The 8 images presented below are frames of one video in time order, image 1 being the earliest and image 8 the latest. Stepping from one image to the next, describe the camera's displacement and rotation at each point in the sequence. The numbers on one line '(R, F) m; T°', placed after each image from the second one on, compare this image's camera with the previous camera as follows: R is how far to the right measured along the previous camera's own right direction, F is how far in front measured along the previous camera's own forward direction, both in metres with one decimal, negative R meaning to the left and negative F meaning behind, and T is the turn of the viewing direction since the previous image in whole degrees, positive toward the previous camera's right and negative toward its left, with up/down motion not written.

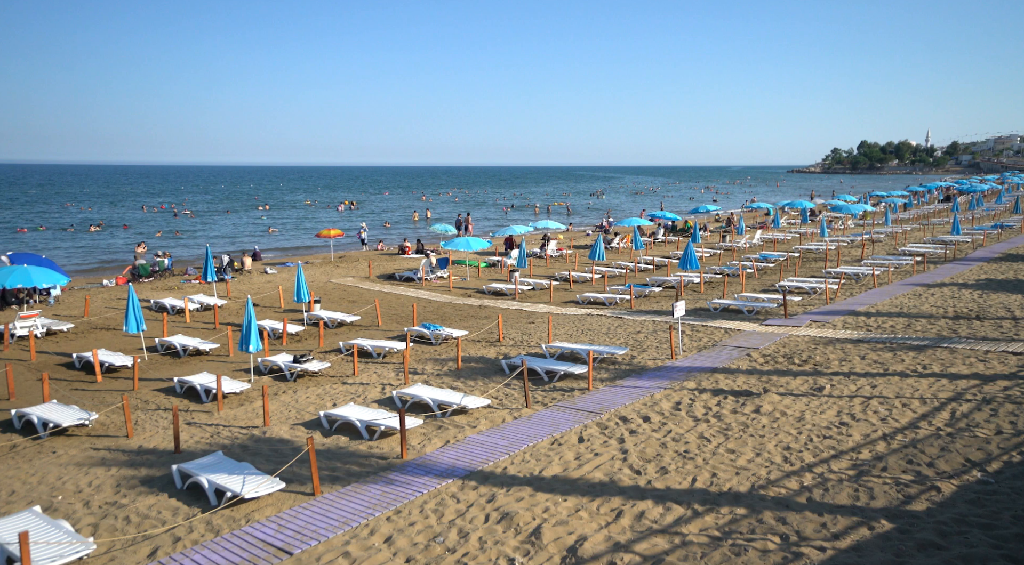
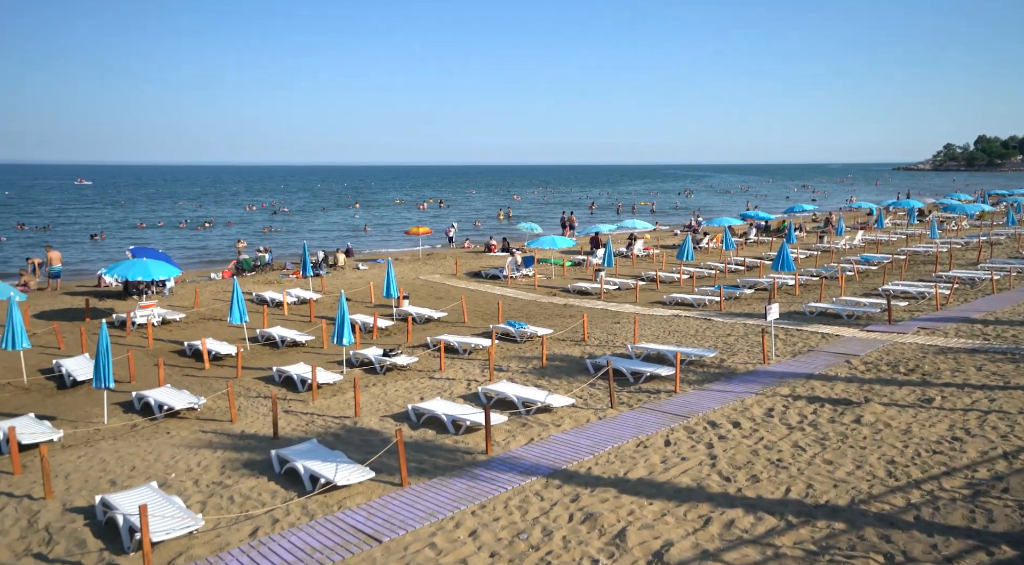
(-0.1, 0.0) m; -6°
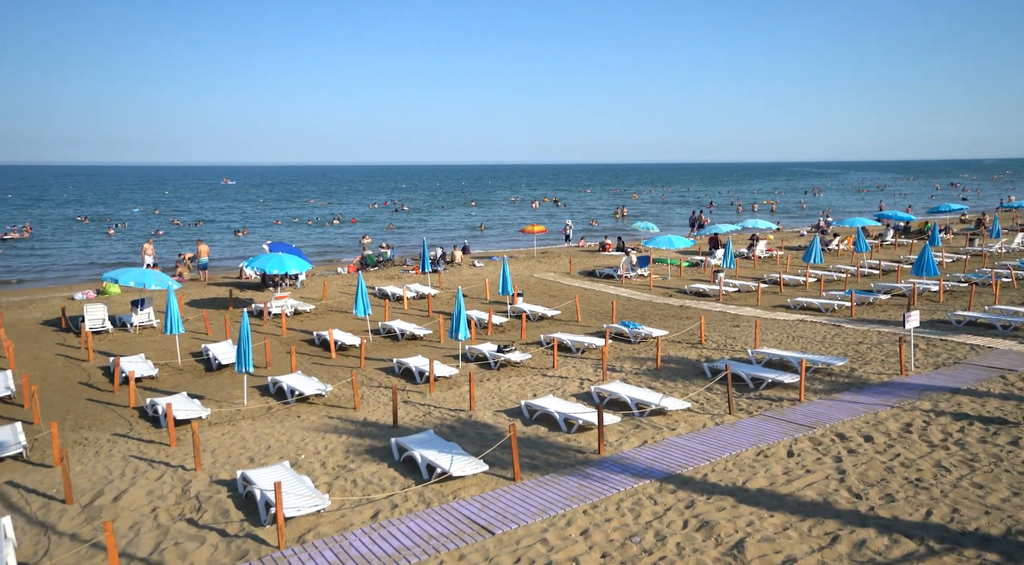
(-0.1, +0.1) m; -7°
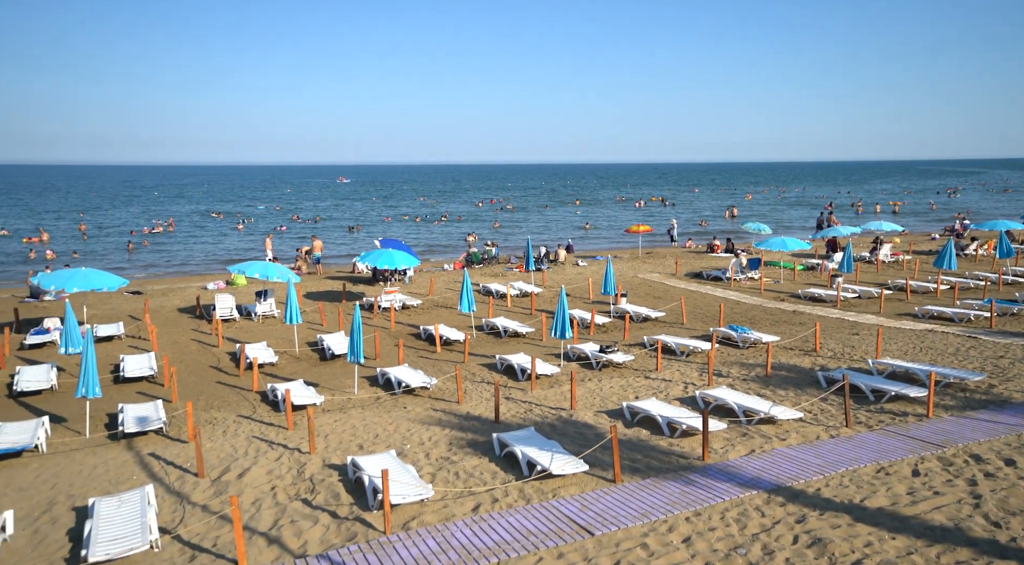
(-0.1, +0.2) m; -7°
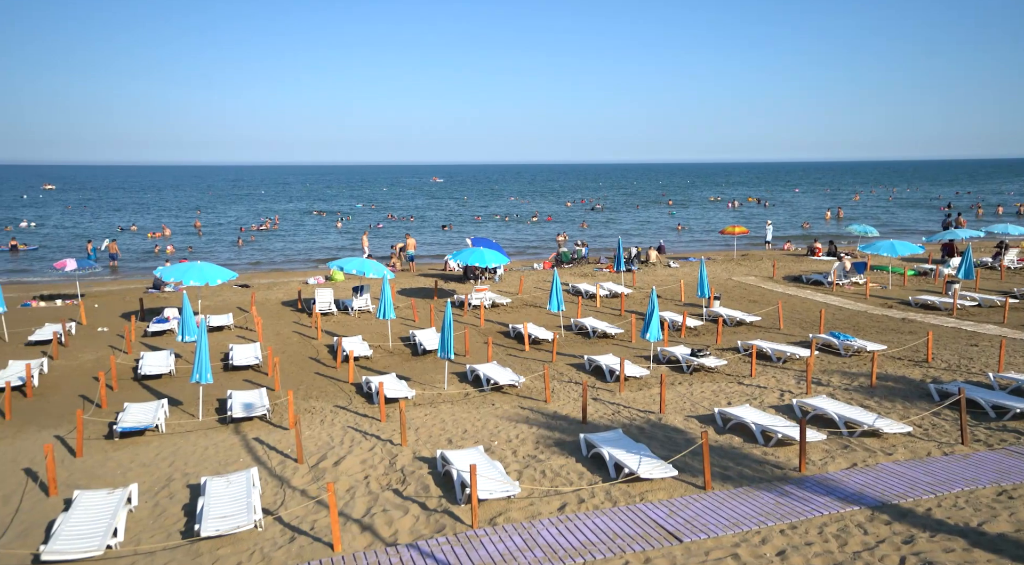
(-0.1, +0.2) m; -6°
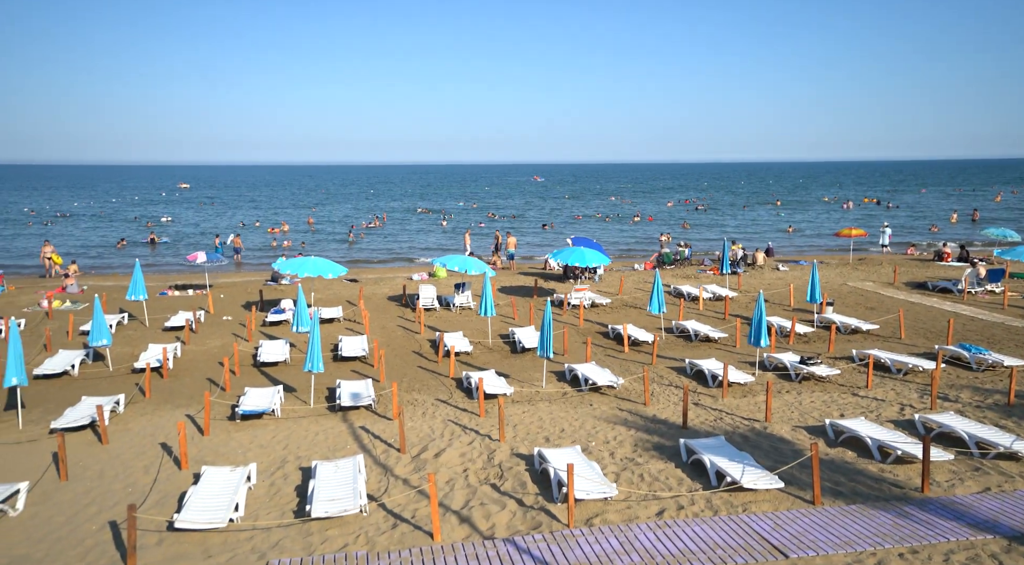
(-0.1, +0.5) m; -7°
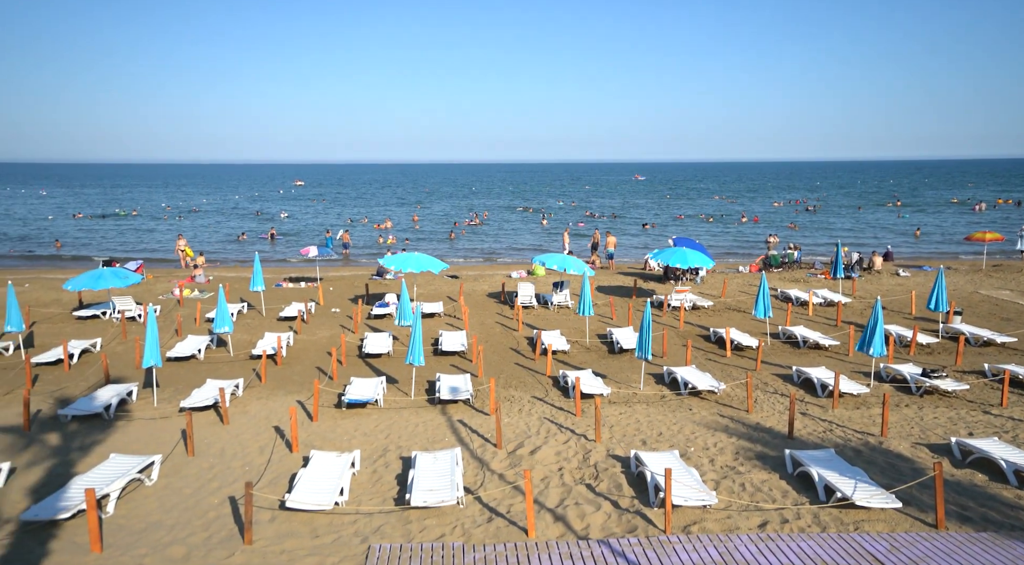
(-0.1, +0.8) m; -7°
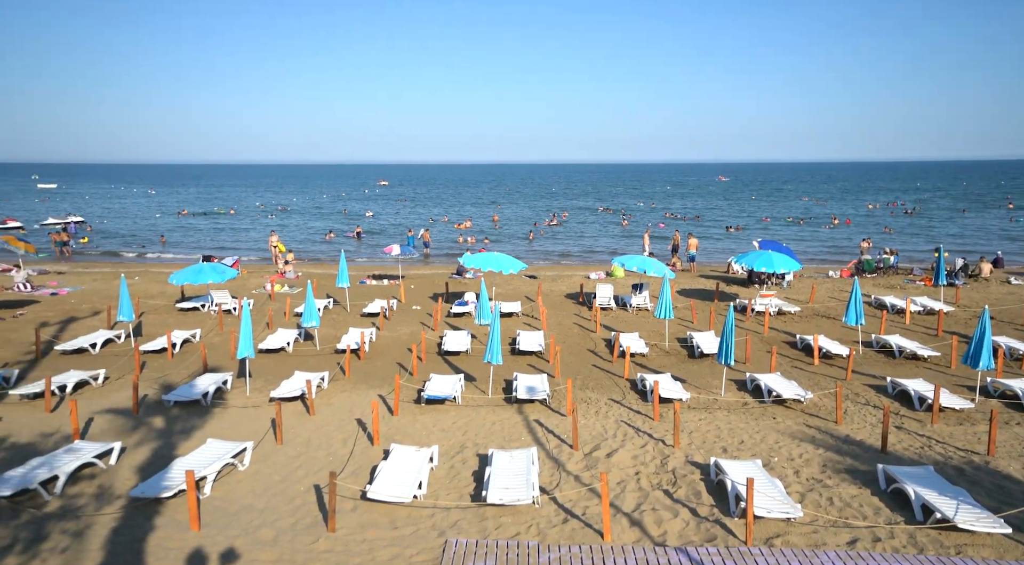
(-0.1, +1.0) m; -5°
